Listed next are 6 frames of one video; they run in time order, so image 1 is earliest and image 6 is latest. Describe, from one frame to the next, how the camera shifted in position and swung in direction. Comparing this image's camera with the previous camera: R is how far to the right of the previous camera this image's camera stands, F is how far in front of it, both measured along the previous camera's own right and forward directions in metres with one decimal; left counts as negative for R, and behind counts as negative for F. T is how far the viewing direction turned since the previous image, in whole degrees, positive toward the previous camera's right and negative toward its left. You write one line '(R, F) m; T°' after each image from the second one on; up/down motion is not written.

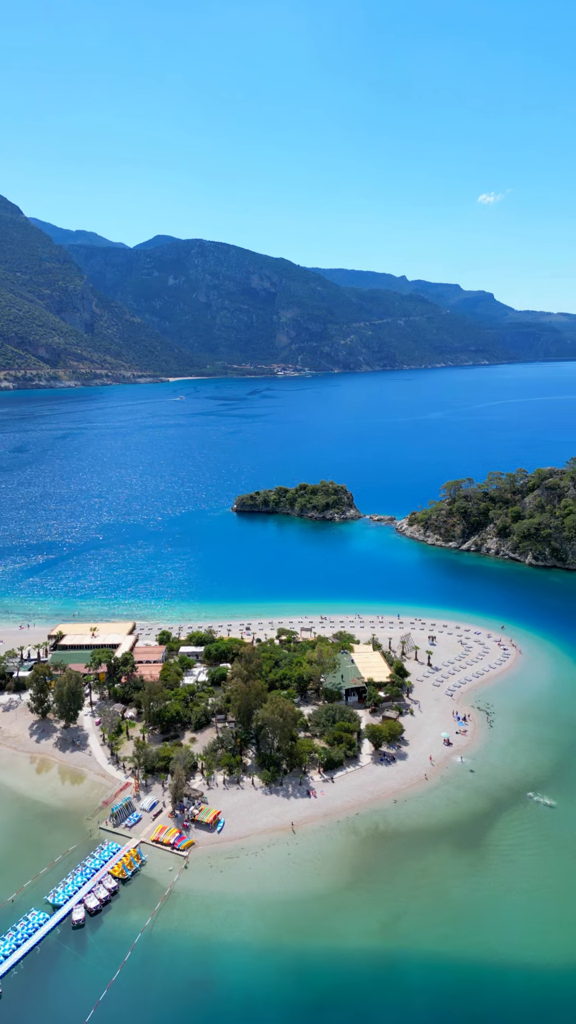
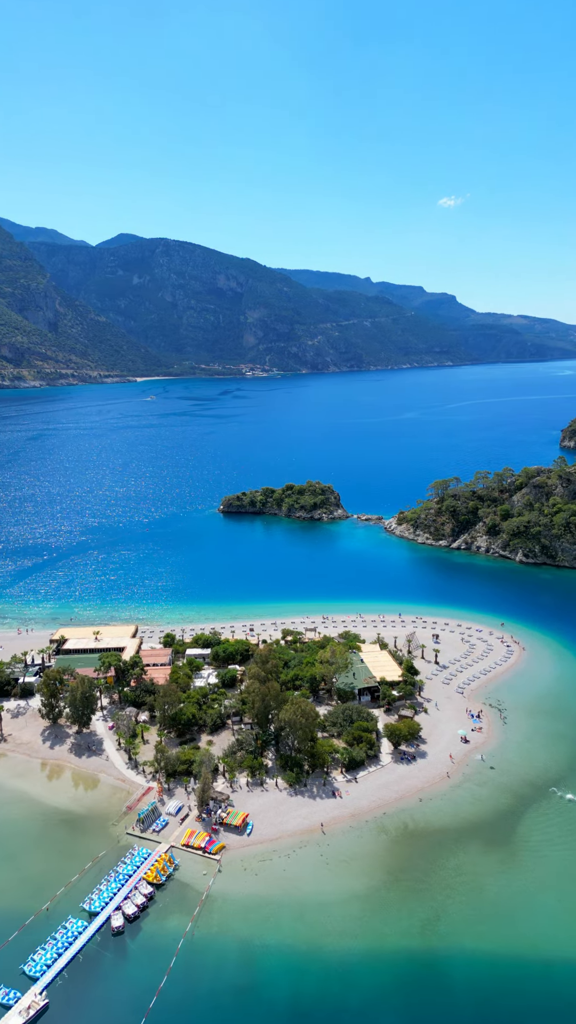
(-1.9, +0.2) m; +1°
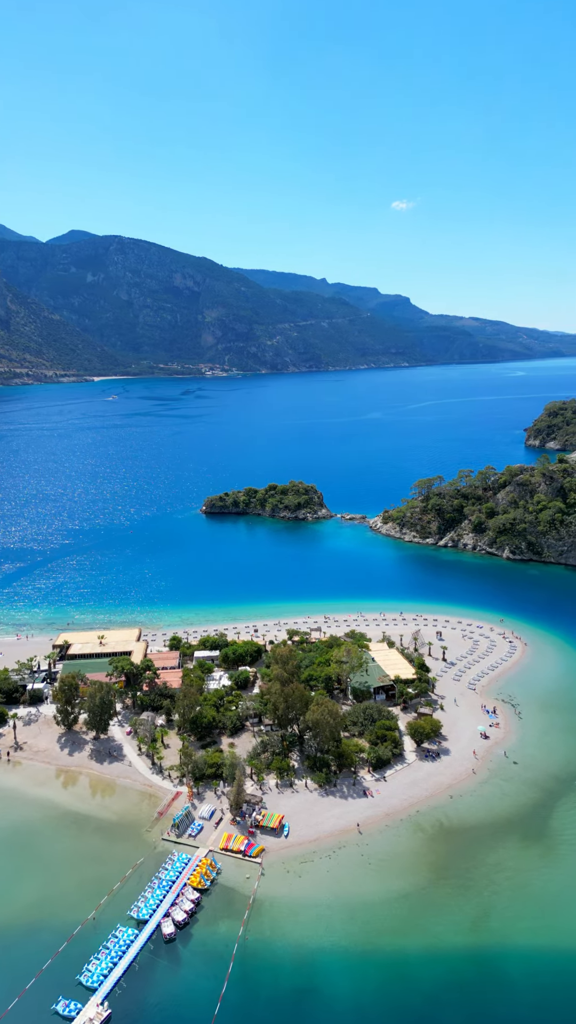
(-2.5, +0.2) m; +2°
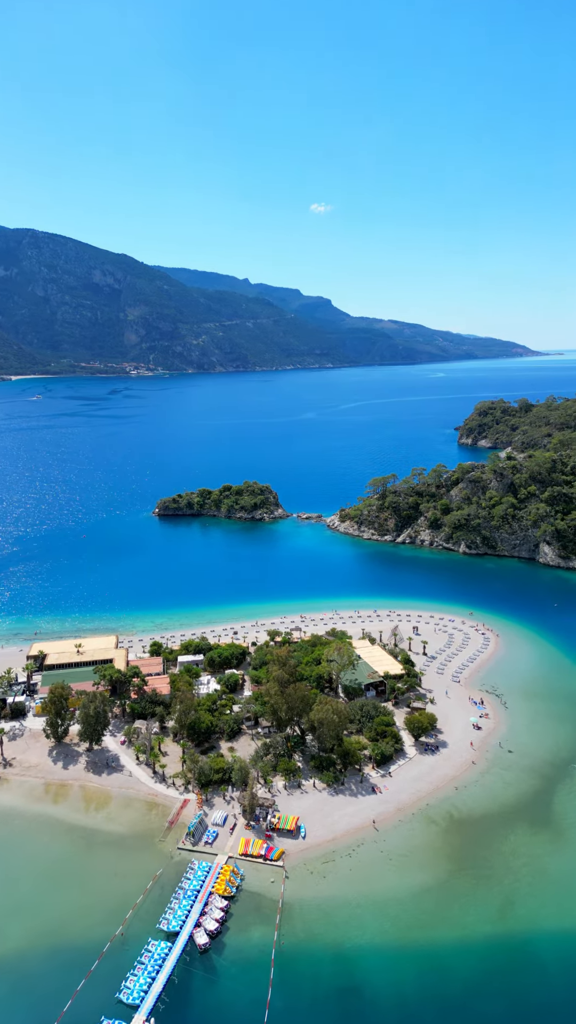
(-2.7, +0.1) m; +4°
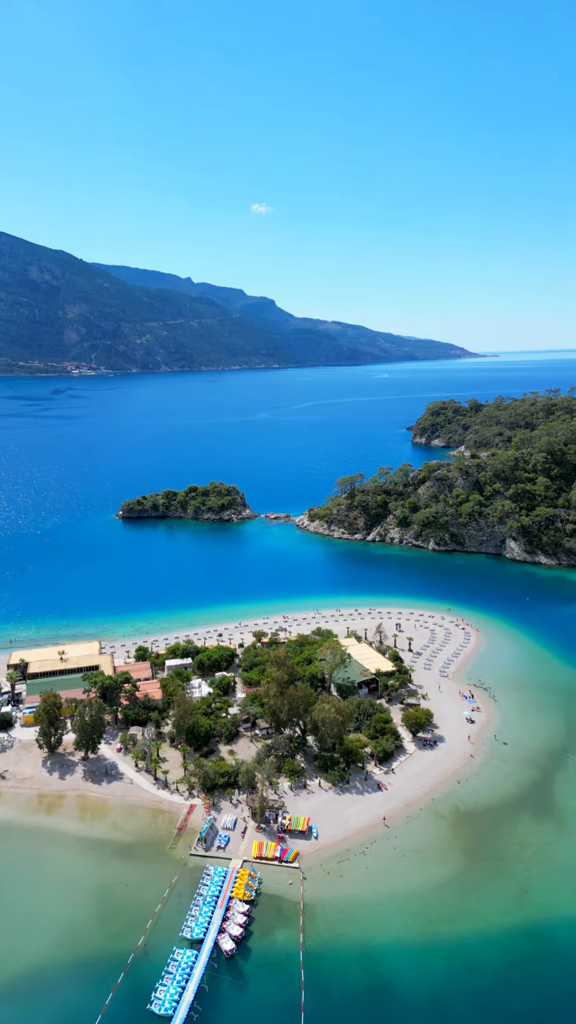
(-2.0, +0.1) m; +3°
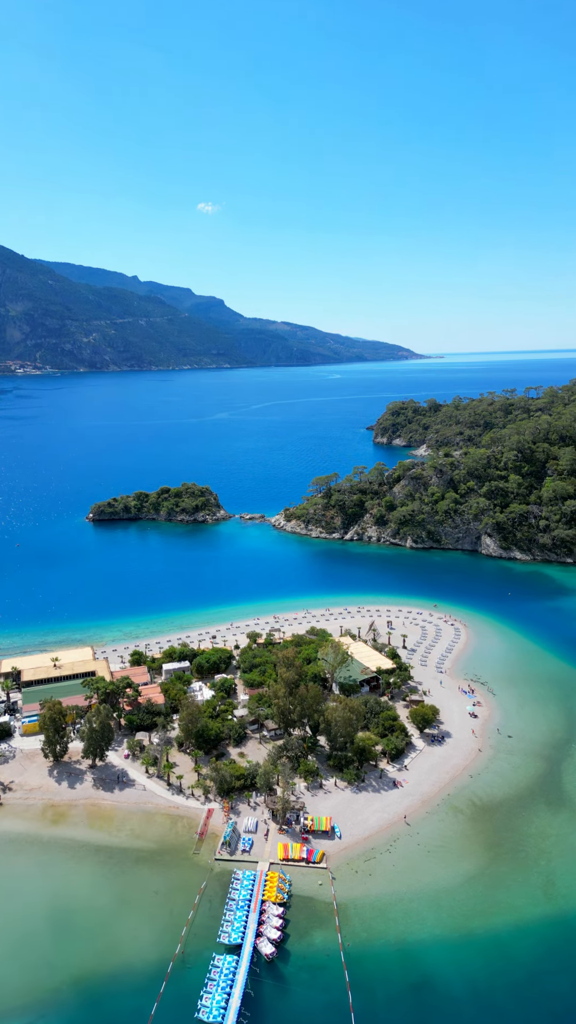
(-2.2, 0.0) m; +3°
